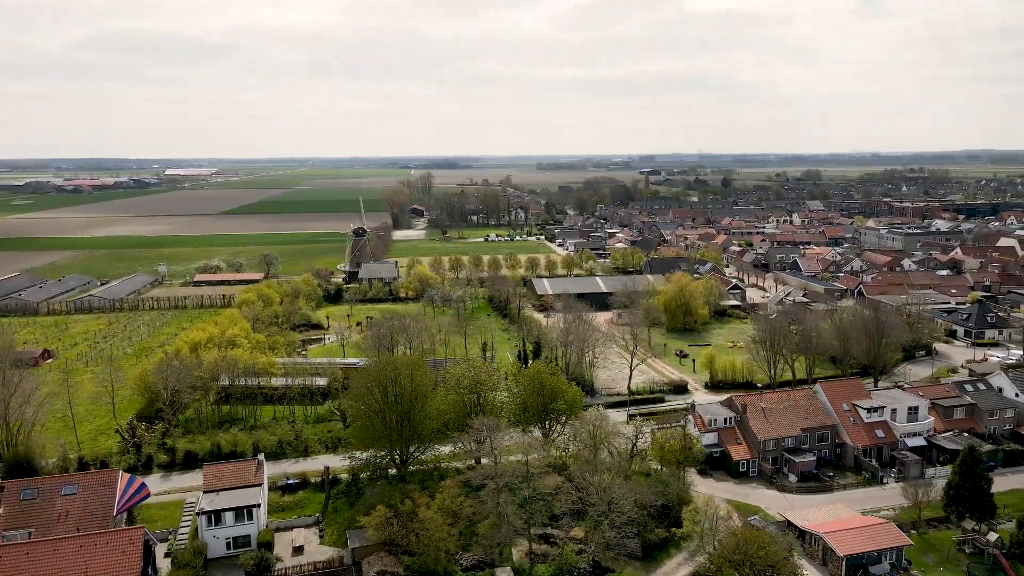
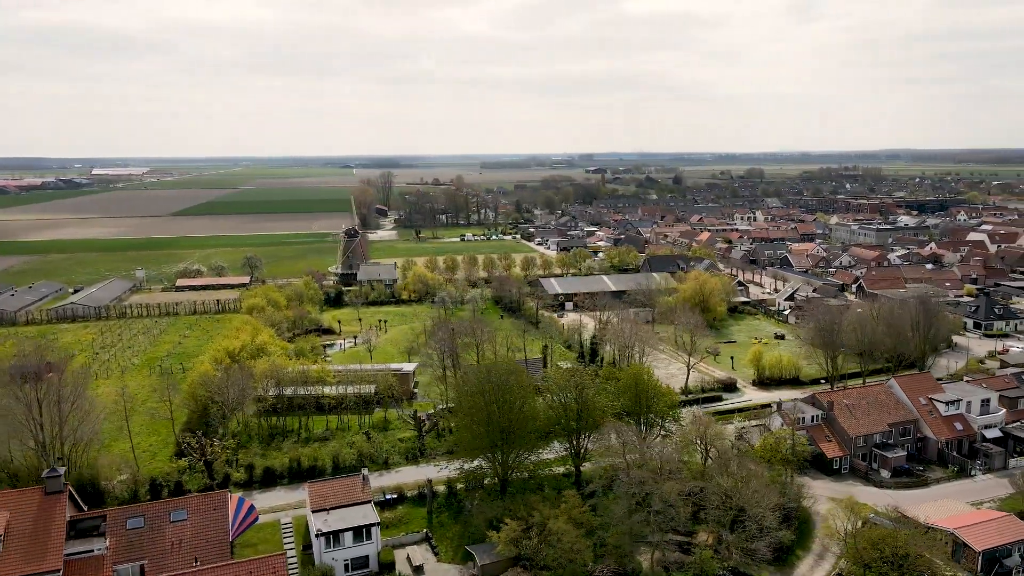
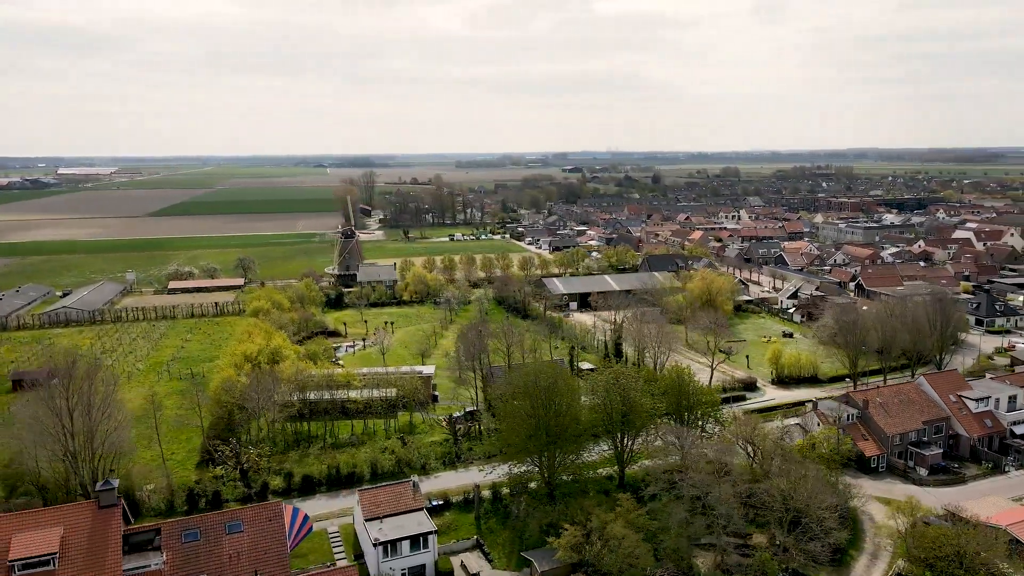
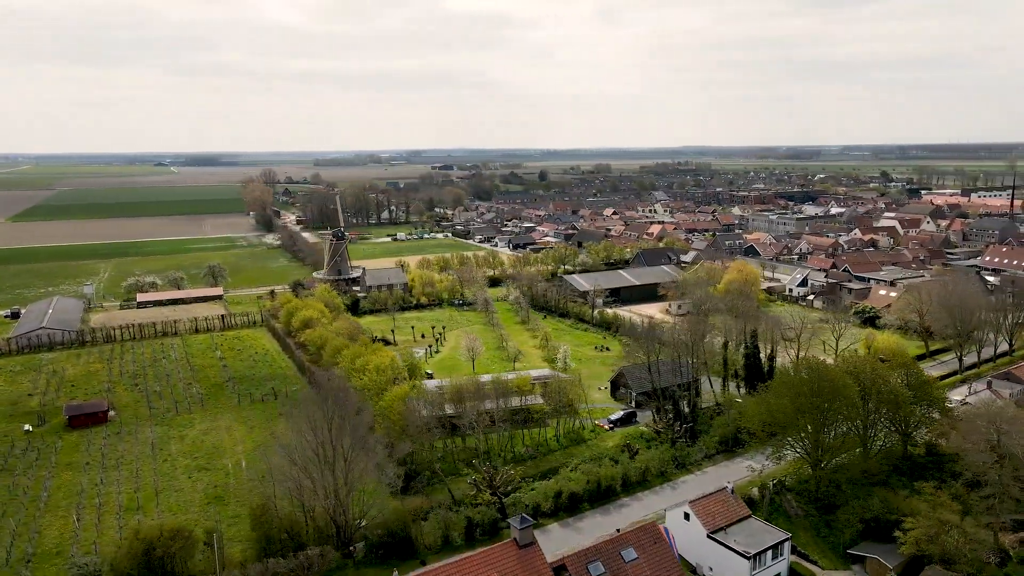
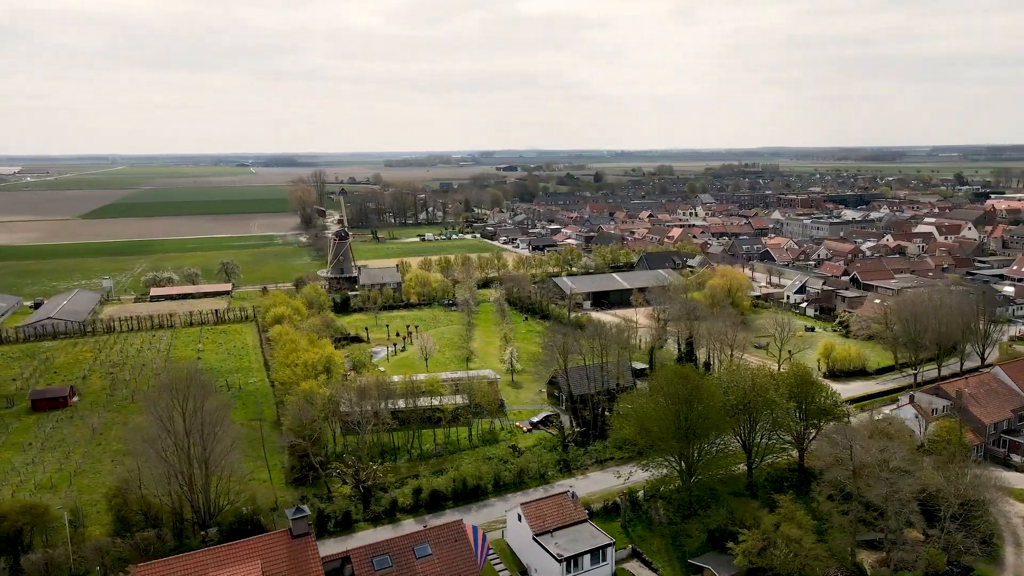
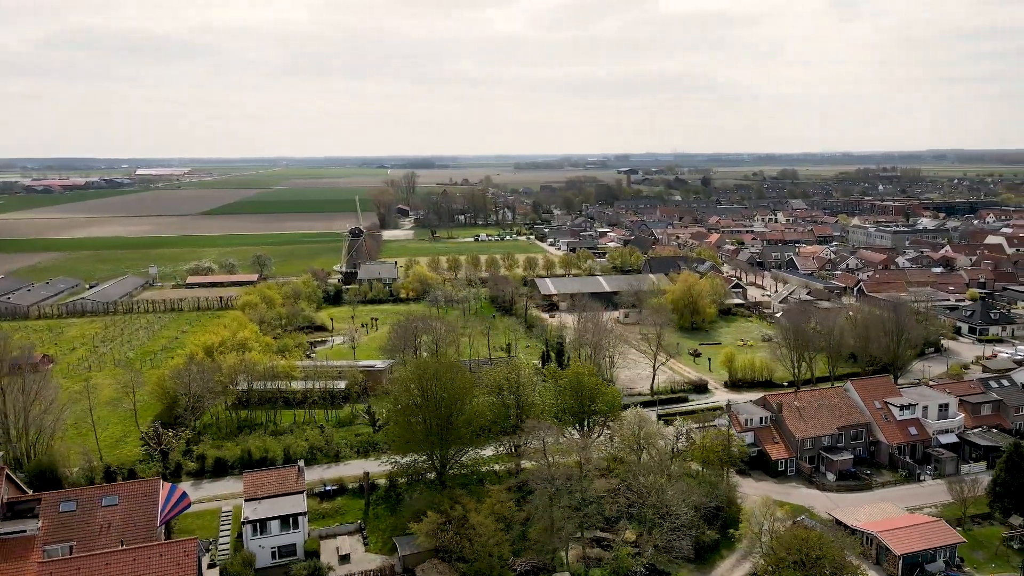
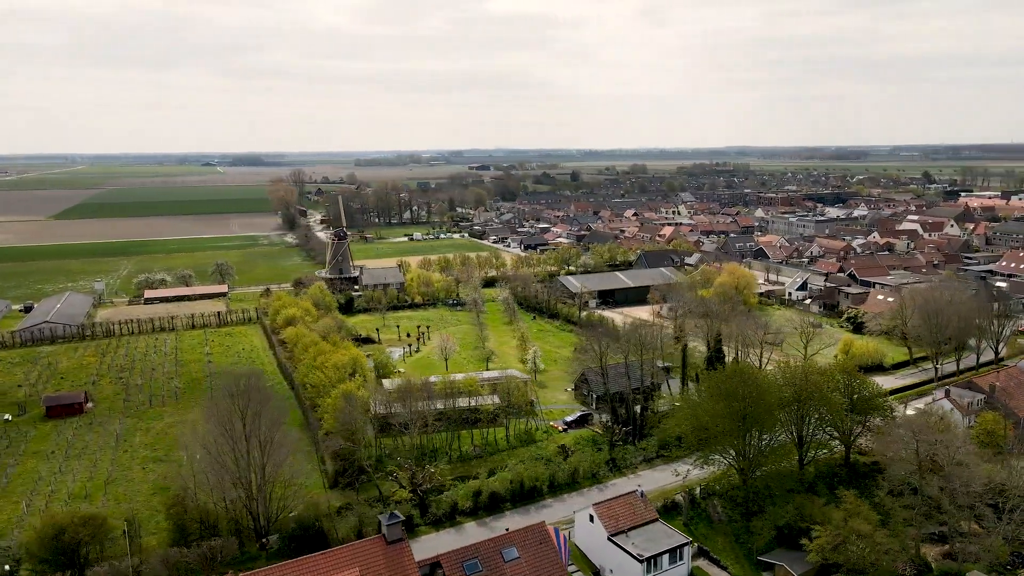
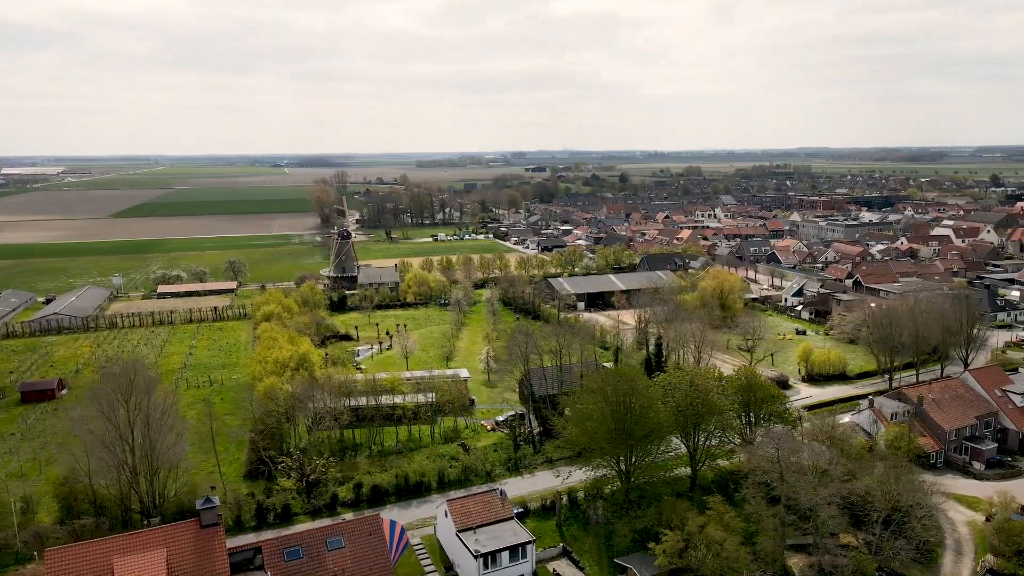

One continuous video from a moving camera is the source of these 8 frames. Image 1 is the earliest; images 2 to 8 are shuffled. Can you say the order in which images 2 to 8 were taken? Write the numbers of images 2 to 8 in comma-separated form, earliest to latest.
6, 2, 3, 8, 5, 7, 4
